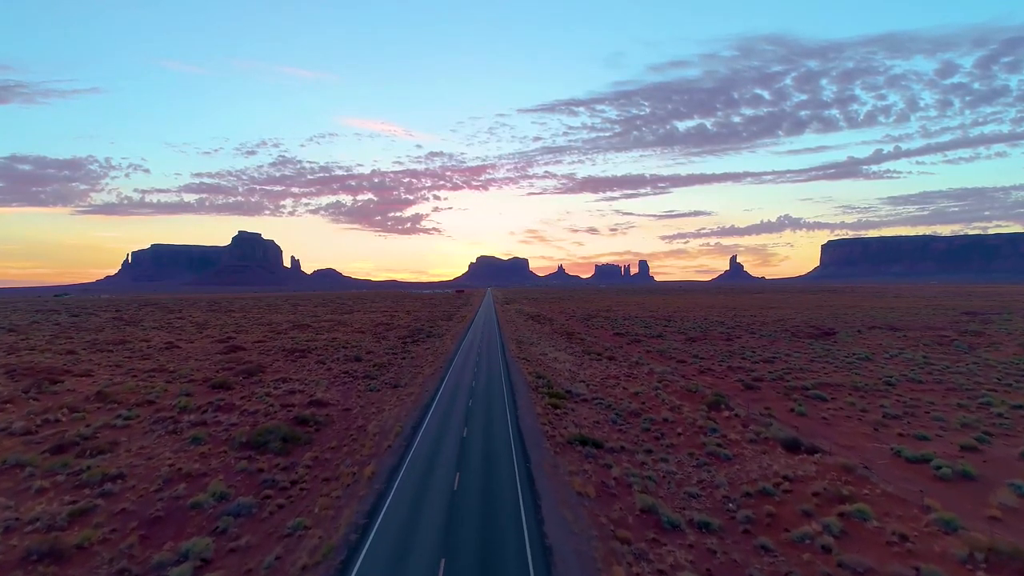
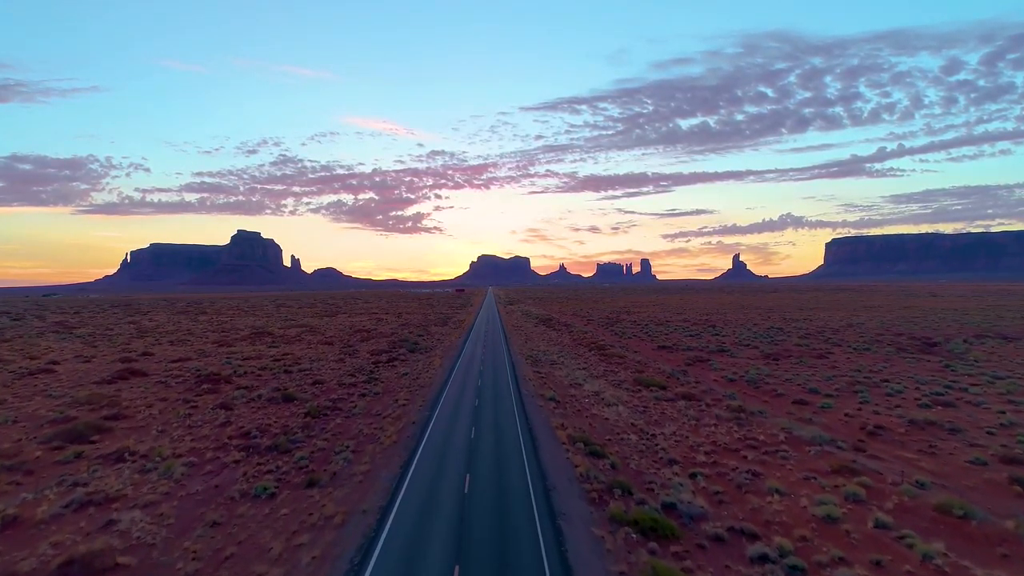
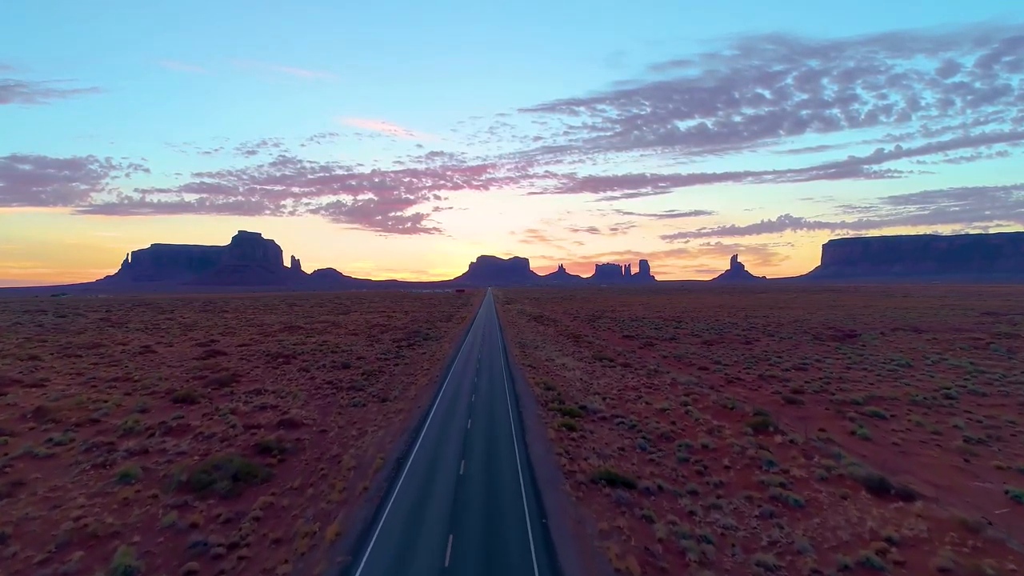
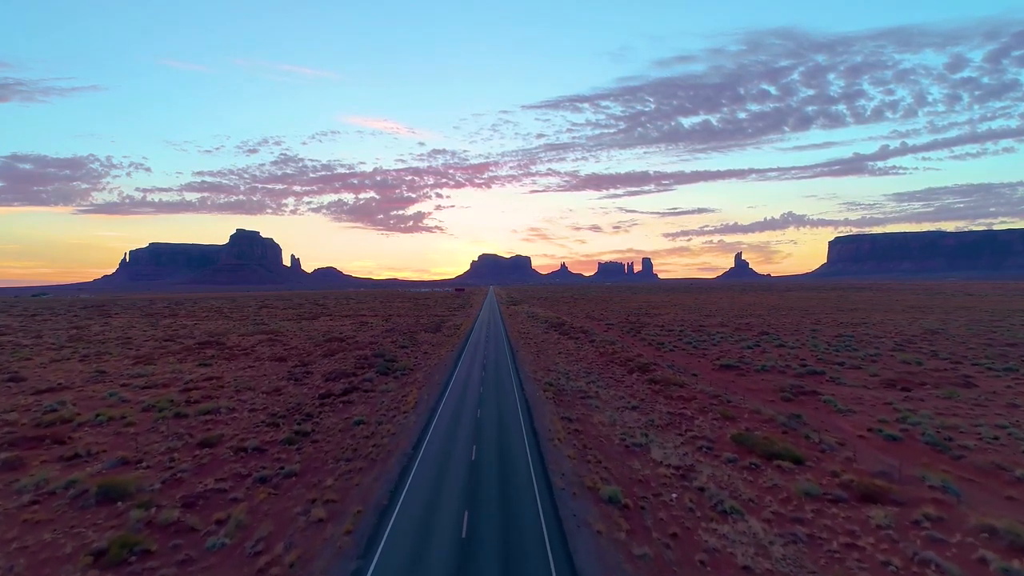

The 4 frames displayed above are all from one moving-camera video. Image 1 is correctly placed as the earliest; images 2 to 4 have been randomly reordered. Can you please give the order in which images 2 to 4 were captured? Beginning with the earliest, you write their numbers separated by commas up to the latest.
3, 2, 4
